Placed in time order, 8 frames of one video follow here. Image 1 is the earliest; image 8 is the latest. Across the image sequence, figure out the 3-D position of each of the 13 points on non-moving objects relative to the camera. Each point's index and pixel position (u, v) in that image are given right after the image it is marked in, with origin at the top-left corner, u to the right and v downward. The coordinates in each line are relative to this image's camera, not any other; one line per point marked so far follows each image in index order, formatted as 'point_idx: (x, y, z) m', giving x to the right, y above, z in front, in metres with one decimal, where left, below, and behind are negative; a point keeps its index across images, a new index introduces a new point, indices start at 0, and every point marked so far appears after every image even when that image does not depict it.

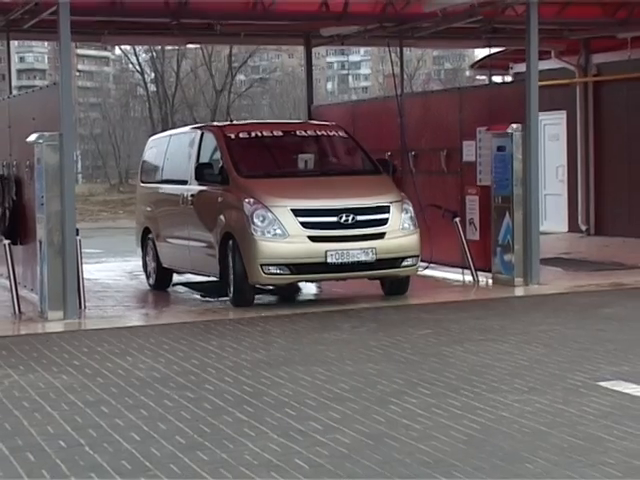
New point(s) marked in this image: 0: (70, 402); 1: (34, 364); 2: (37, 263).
0: (-1.6, -1.1, +7.3) m
1: (-2.1, -0.9, +8.3) m
2: (-2.5, -0.1, +10.0) m
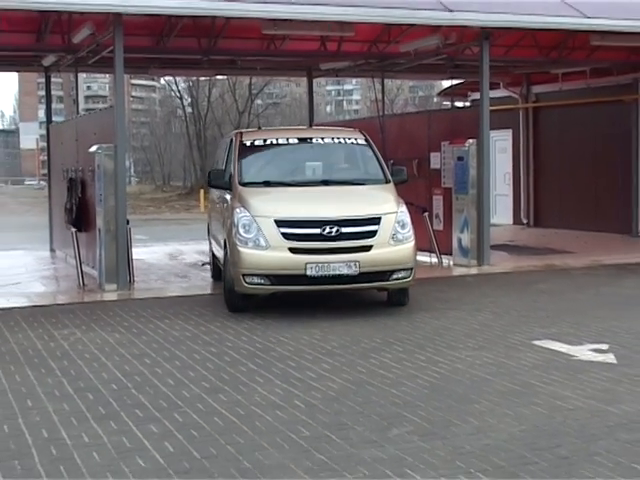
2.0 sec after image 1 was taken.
0: (-1.7, -1.0, +9.5) m
1: (-2.1, -0.8, +10.6) m
2: (-2.4, 0.0, +12.2) m
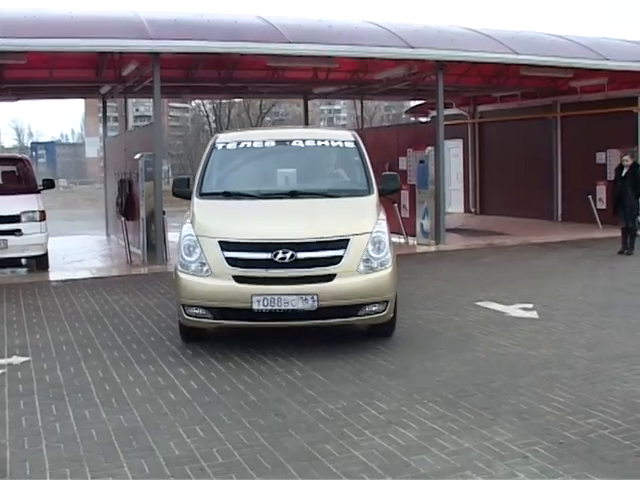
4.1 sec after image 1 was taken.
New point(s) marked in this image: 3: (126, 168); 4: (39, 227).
0: (-1.8, -0.8, +12.4) m
1: (-2.2, -0.6, +13.5) m
2: (-2.4, +0.1, +15.2) m
3: (-2.8, +1.0, +16.5) m
4: (-3.6, +0.2, +14.4) m
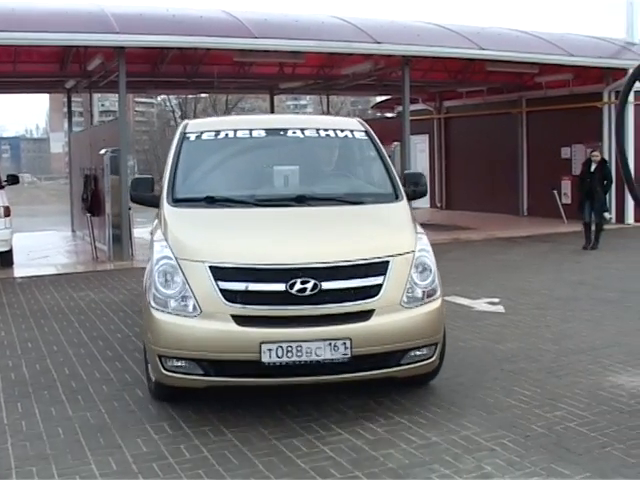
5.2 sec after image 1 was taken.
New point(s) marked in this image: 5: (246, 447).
0: (-2.1, -0.8, +12.3) m
1: (-2.5, -0.6, +13.4) m
2: (-2.8, +0.1, +15.1) m
3: (-3.3, +1.1, +16.4) m
4: (-4.0, +0.2, +14.3) m
5: (-0.4, -1.1, +6.2) m
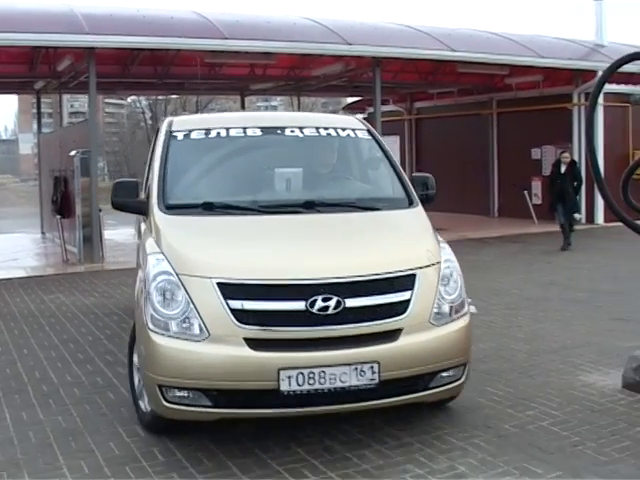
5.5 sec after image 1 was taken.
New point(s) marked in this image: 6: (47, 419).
0: (-2.5, -0.8, +12.3) m
1: (-2.9, -0.6, +13.3) m
2: (-3.2, +0.1, +15.0) m
3: (-3.8, +1.1, +16.3) m
4: (-4.4, +0.2, +14.1) m
5: (-0.5, -1.2, +6.2) m
6: (-1.7, -1.2, +7.4) m
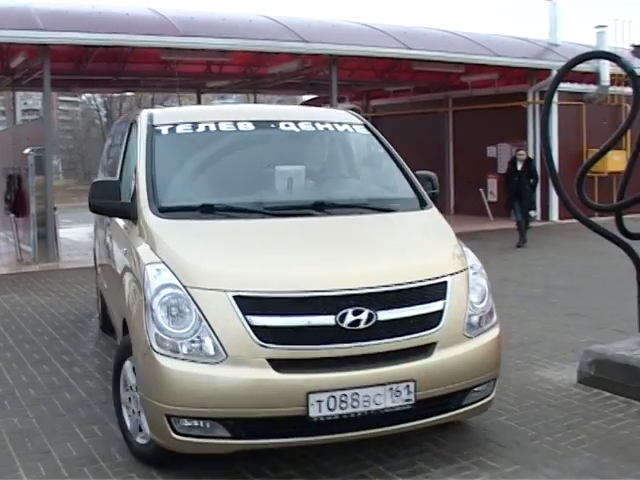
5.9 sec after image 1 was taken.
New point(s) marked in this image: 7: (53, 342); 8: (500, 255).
0: (-2.9, -0.8, +12.1) m
1: (-3.4, -0.6, +13.2) m
2: (-3.8, +0.1, +14.8) m
3: (-4.4, +1.1, +16.1) m
4: (-4.9, +0.2, +13.9) m
5: (-0.6, -1.2, +6.2) m
6: (-2.0, -1.2, +7.3) m
7: (-2.6, -1.0, +11.0) m
8: (+2.2, -0.2, +14.0) m
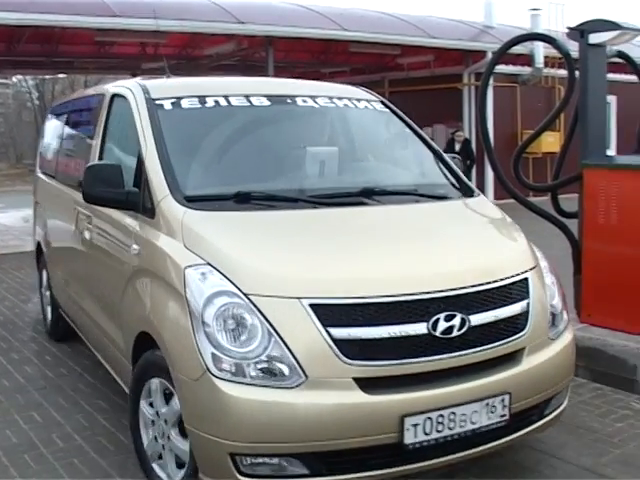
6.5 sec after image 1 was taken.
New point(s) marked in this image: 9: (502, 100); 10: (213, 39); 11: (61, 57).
0: (-3.5, -0.6, +11.9) m
1: (-4.1, -0.4, +12.9) m
2: (-4.7, +0.3, +14.5) m
3: (-5.4, +1.3, +15.7) m
4: (-5.7, +0.3, +13.5) m
5: (-0.8, -1.1, +6.1) m
6: (-2.2, -1.1, +7.2) m
7: (-3.1, -0.9, +10.8) m
8: (+1.4, +0.1, +14.1) m
9: (+2.5, +1.9, +15.0) m
10: (-1.4, +2.5, +13.7) m
11: (-3.7, +2.5, +15.4) m
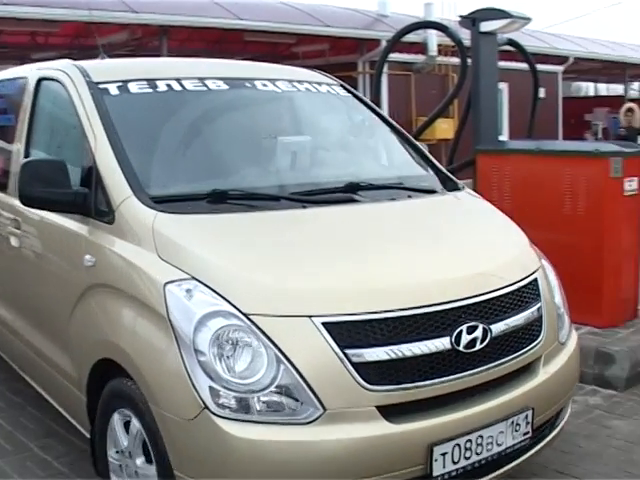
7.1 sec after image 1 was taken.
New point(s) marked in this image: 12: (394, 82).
0: (-4.5, -0.6, +11.5) m
1: (-5.2, -0.4, +12.4) m
2: (-6.0, +0.4, +14.0) m
3: (-6.8, +1.3, +15.0) m
4: (-6.9, +0.3, +12.8) m
5: (-1.1, -1.1, +6.1) m
6: (-2.7, -1.1, +7.0) m
7: (-4.0, -0.8, +10.4) m
8: (+0.1, +0.2, +14.3) m
9: (+1.0, +2.1, +15.2) m
10: (-2.6, +2.6, +13.5) m
11: (-5.1, +2.6, +14.9) m
12: (+0.9, +2.1, +15.1) m
